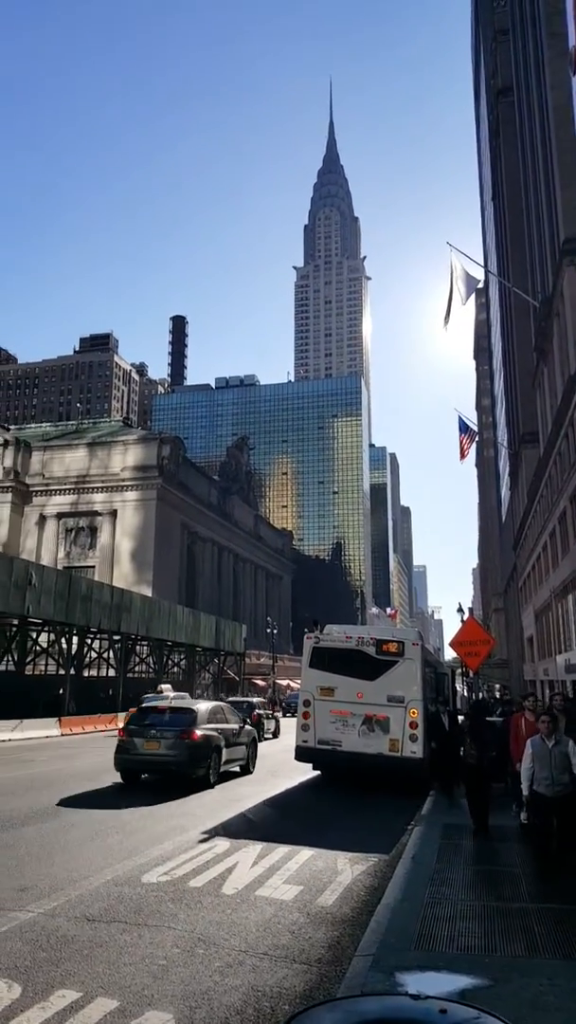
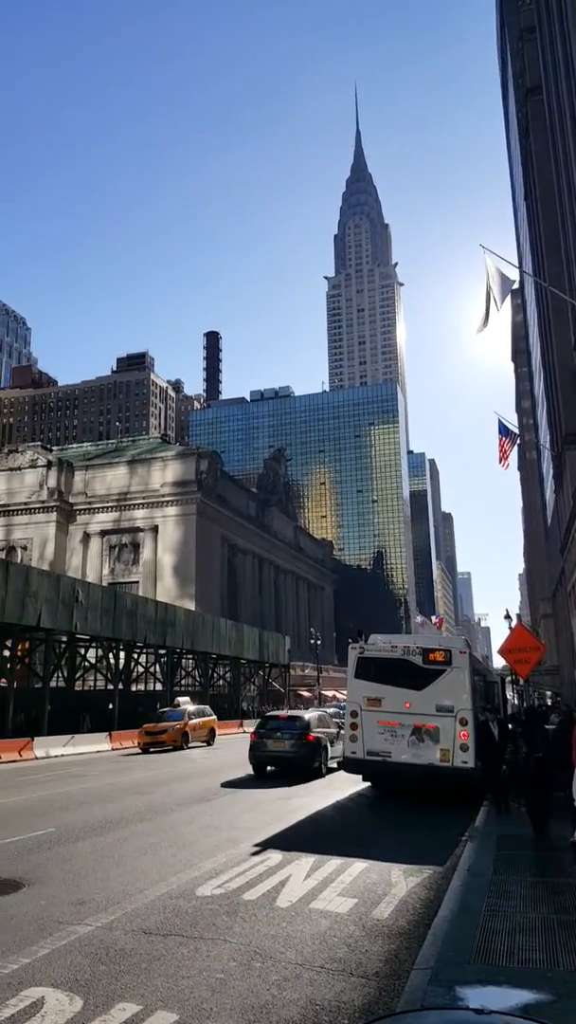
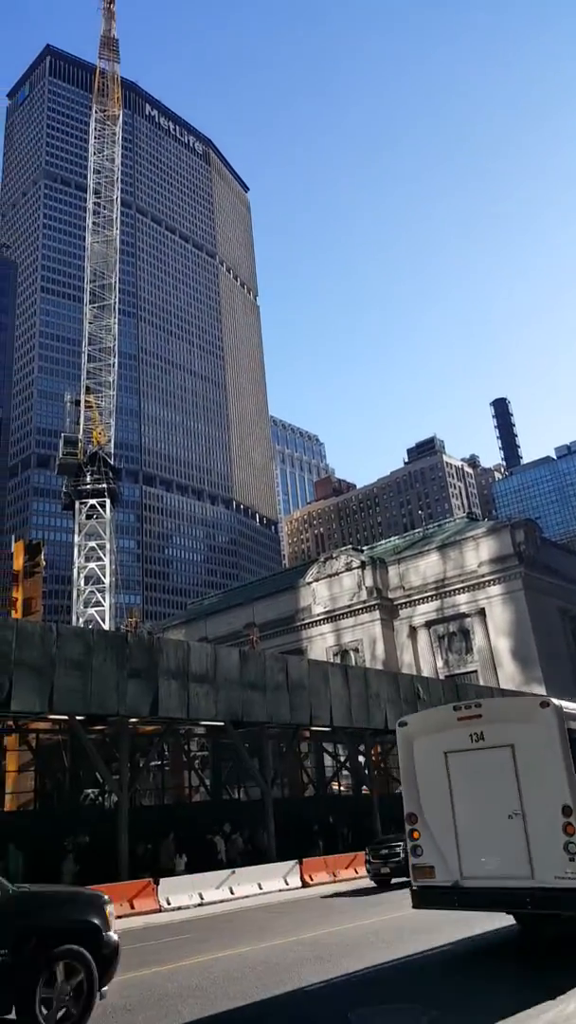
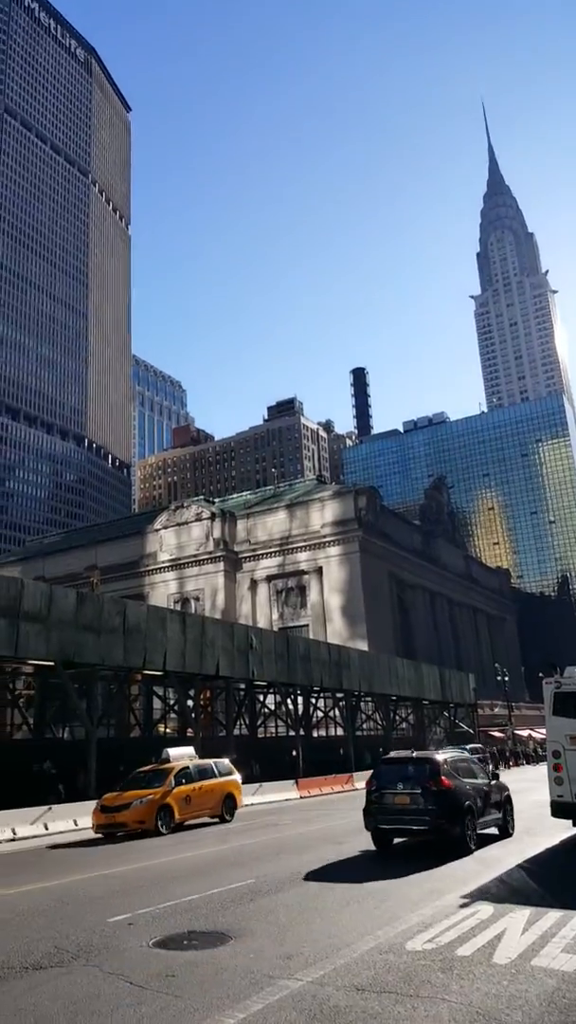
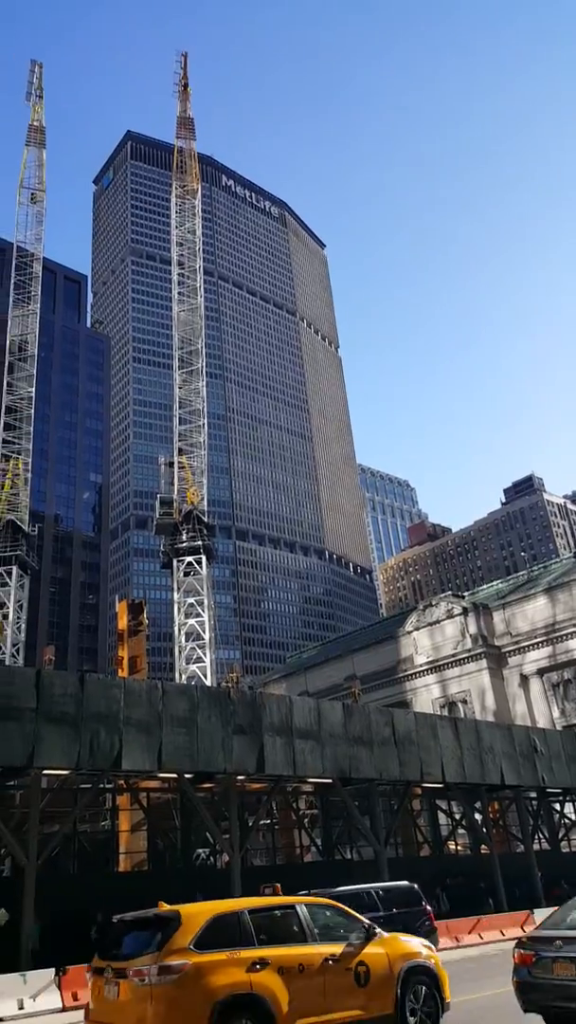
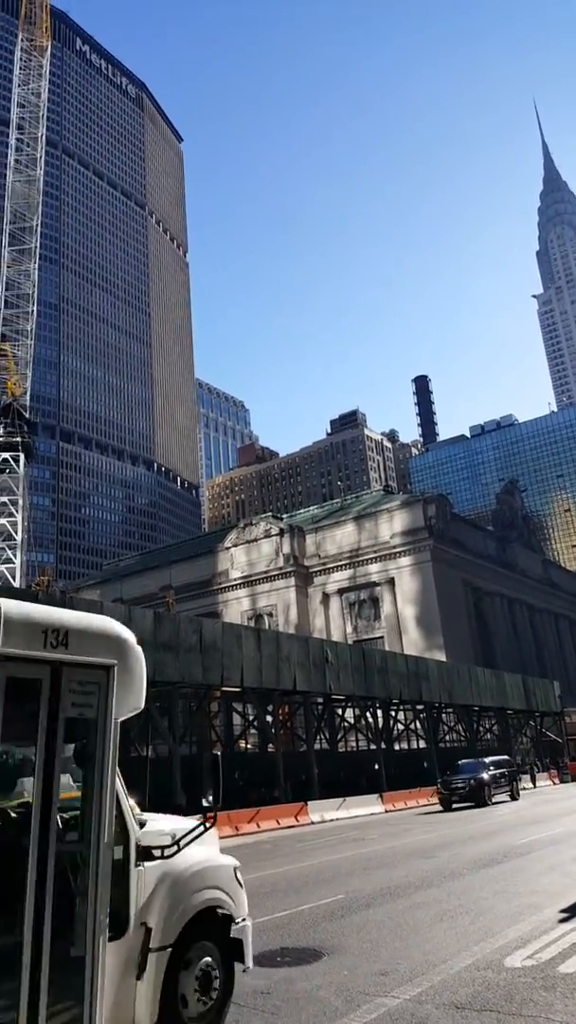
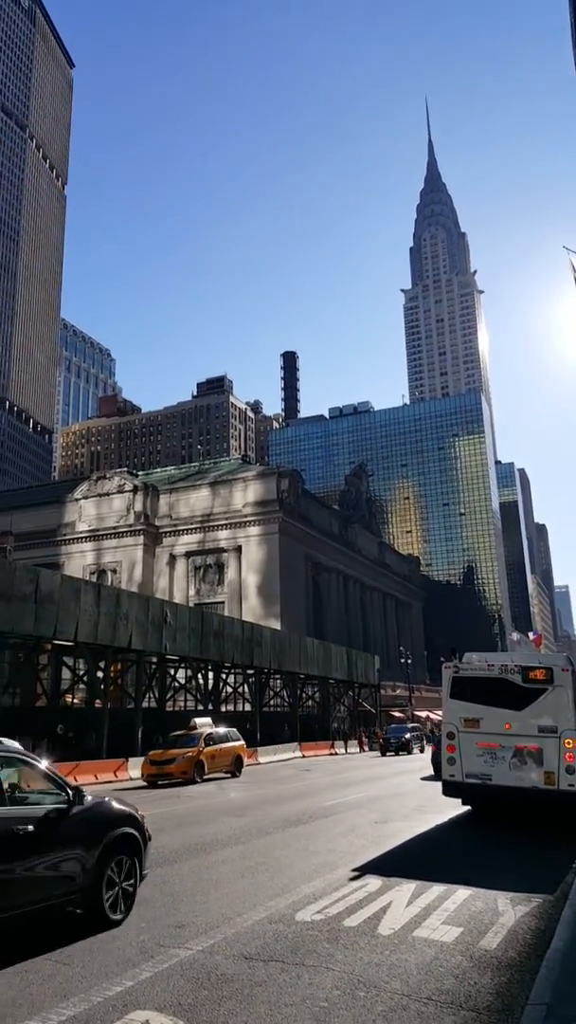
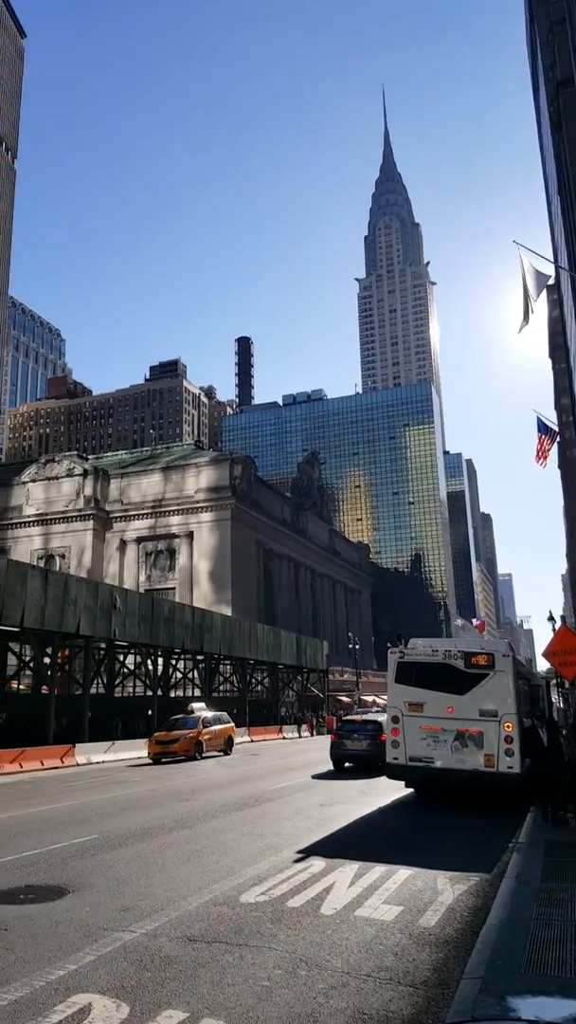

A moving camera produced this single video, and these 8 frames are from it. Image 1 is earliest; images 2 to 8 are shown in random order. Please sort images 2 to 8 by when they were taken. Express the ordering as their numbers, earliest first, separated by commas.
2, 8, 7, 4, 6, 3, 5
